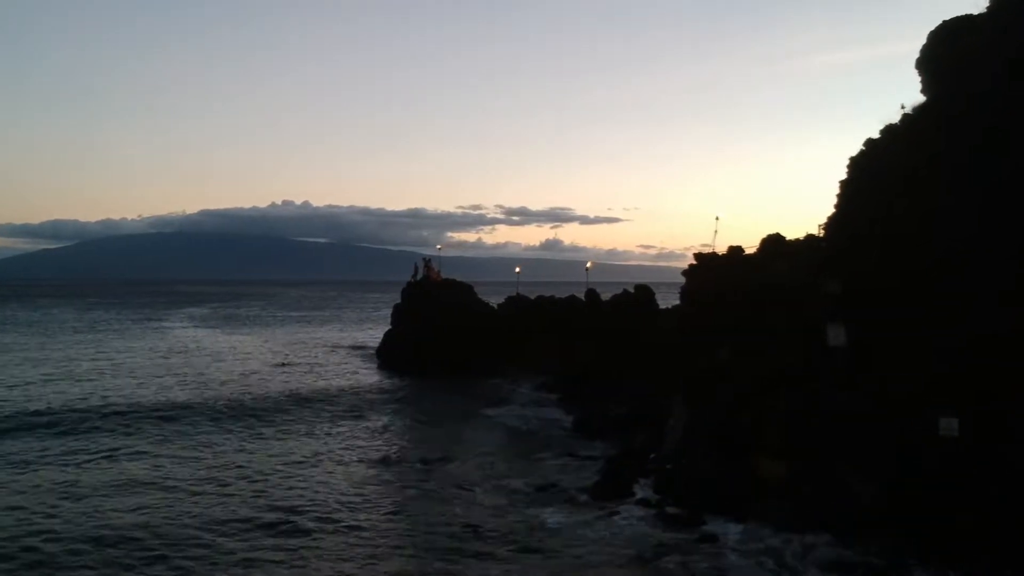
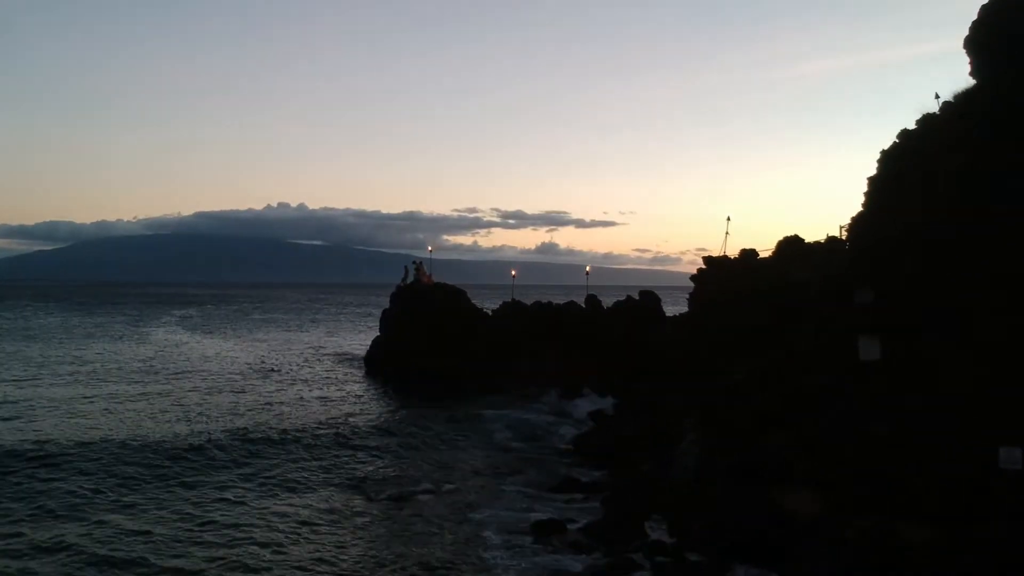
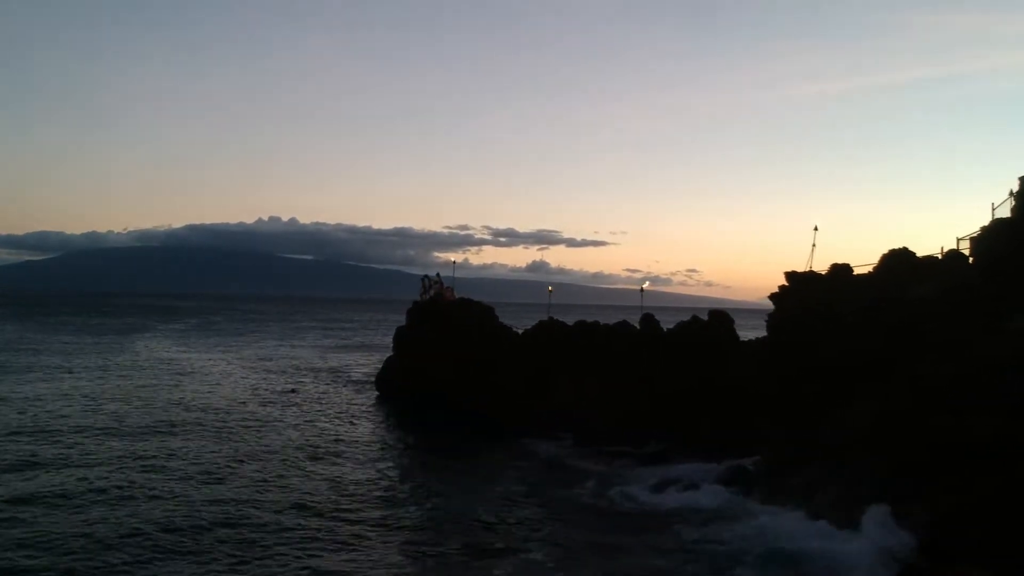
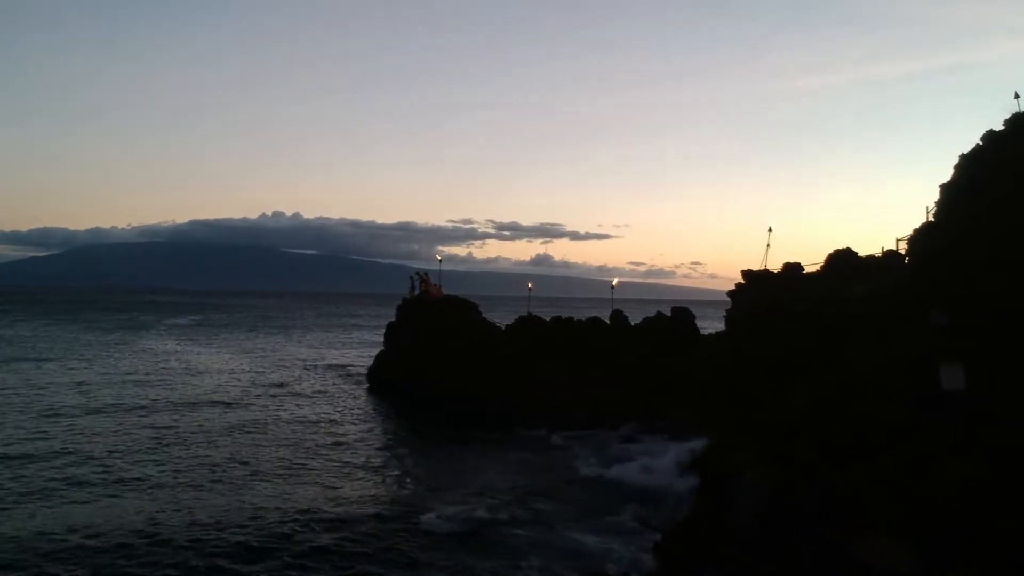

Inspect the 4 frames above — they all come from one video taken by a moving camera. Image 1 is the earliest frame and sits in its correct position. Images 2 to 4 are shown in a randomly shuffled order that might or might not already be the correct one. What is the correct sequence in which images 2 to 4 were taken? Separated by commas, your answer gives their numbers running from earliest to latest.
2, 4, 3
